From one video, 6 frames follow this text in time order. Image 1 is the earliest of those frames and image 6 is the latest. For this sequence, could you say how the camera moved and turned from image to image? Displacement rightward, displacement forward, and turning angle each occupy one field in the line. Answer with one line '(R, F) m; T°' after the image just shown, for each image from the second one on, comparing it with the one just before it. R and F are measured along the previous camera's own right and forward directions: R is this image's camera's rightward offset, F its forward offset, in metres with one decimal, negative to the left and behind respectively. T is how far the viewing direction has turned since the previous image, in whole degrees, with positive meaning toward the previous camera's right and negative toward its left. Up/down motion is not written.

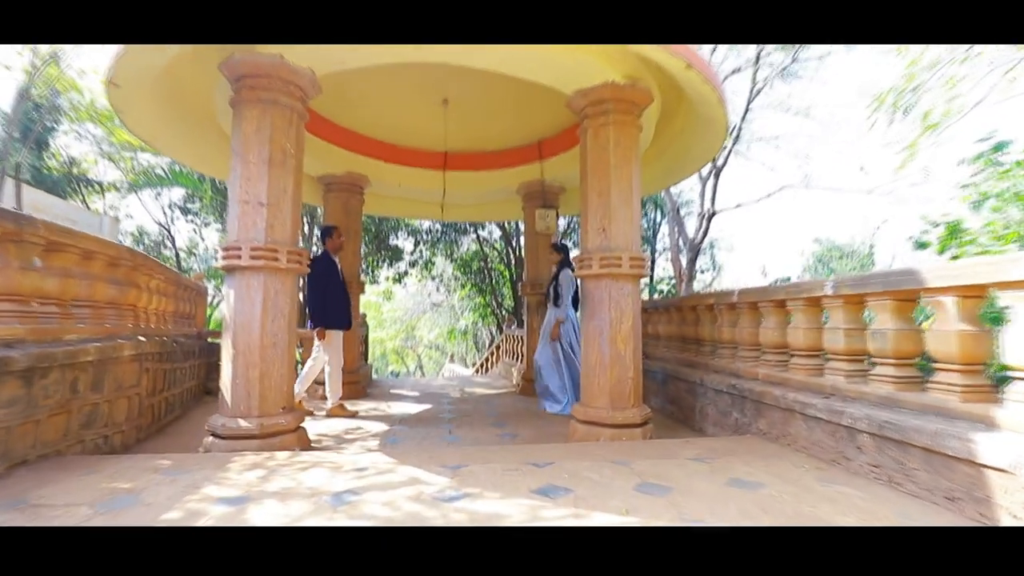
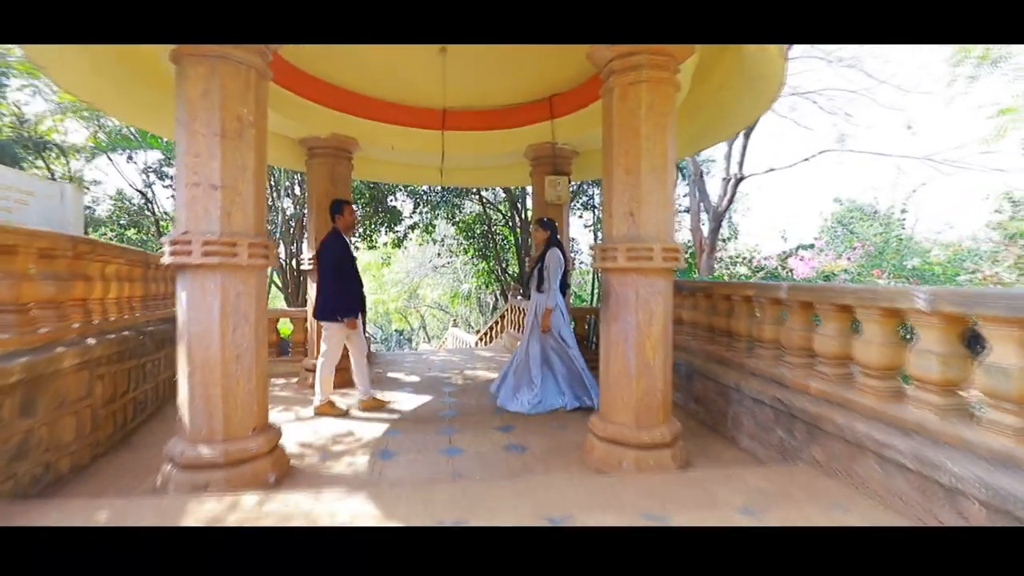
(0.0, +0.6) m; 0°
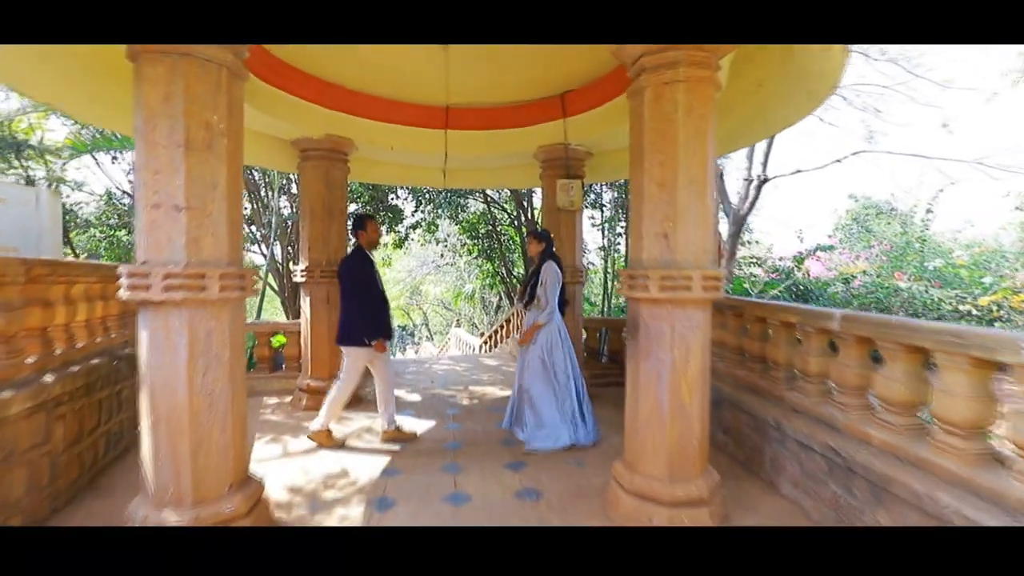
(-0.1, +0.4) m; 0°
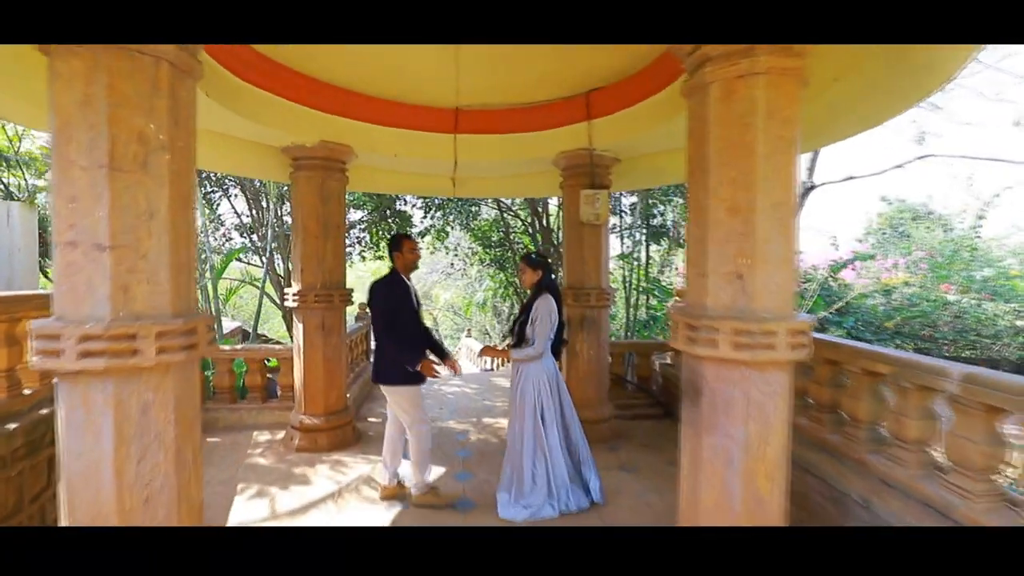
(-0.1, +0.6) m; -1°
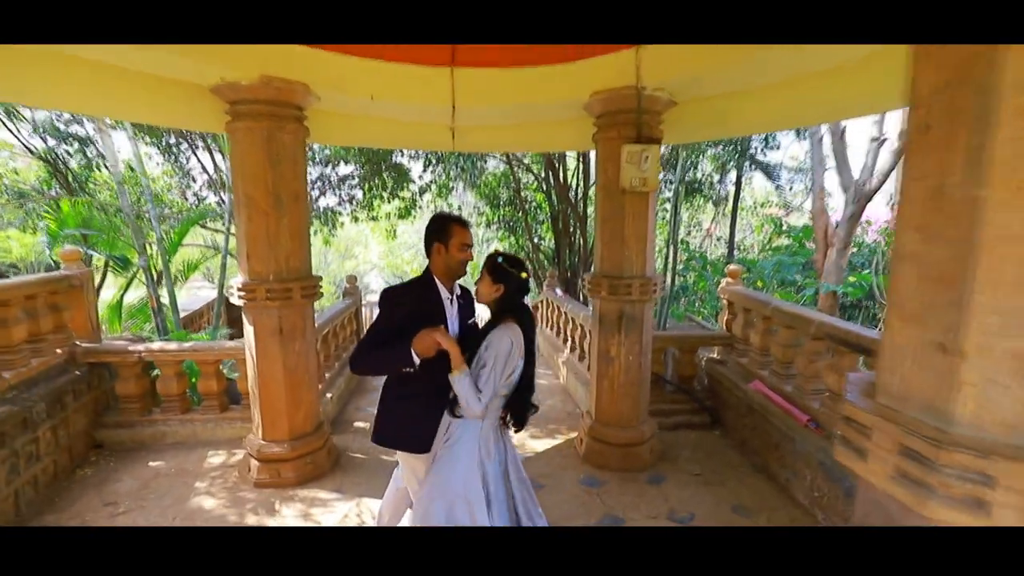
(-0.1, +1.1) m; -1°
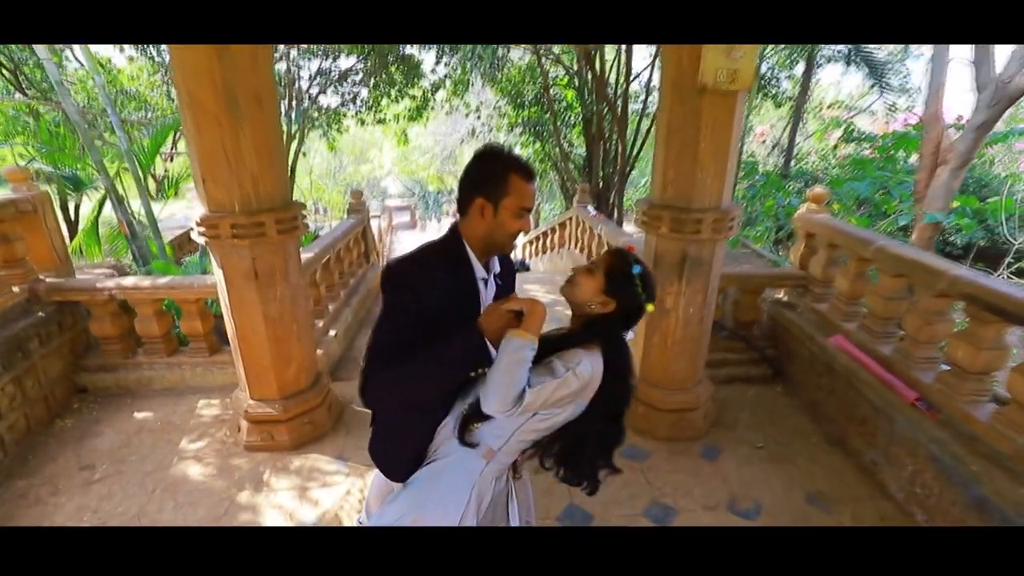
(-0.1, +0.7) m; -3°
